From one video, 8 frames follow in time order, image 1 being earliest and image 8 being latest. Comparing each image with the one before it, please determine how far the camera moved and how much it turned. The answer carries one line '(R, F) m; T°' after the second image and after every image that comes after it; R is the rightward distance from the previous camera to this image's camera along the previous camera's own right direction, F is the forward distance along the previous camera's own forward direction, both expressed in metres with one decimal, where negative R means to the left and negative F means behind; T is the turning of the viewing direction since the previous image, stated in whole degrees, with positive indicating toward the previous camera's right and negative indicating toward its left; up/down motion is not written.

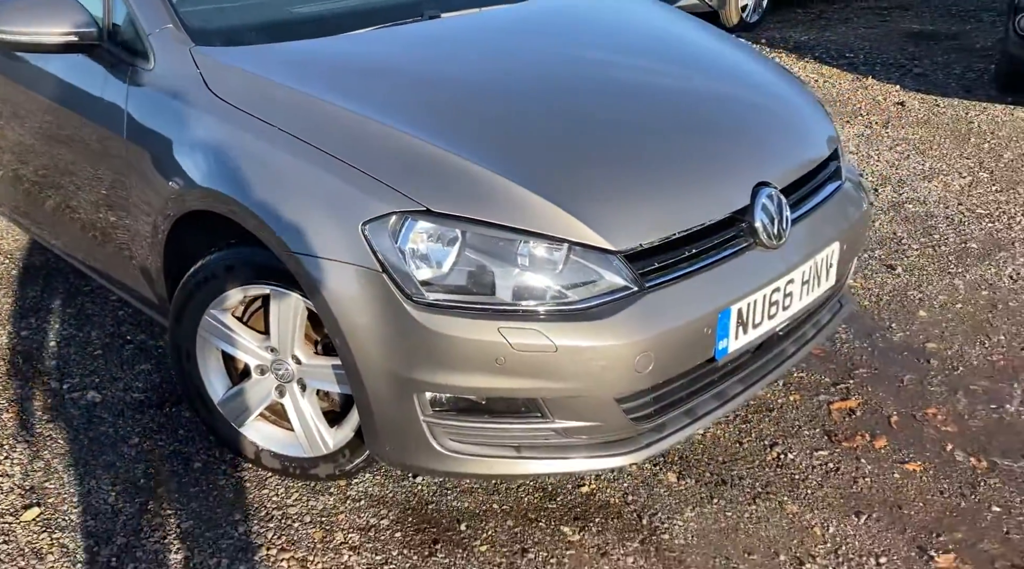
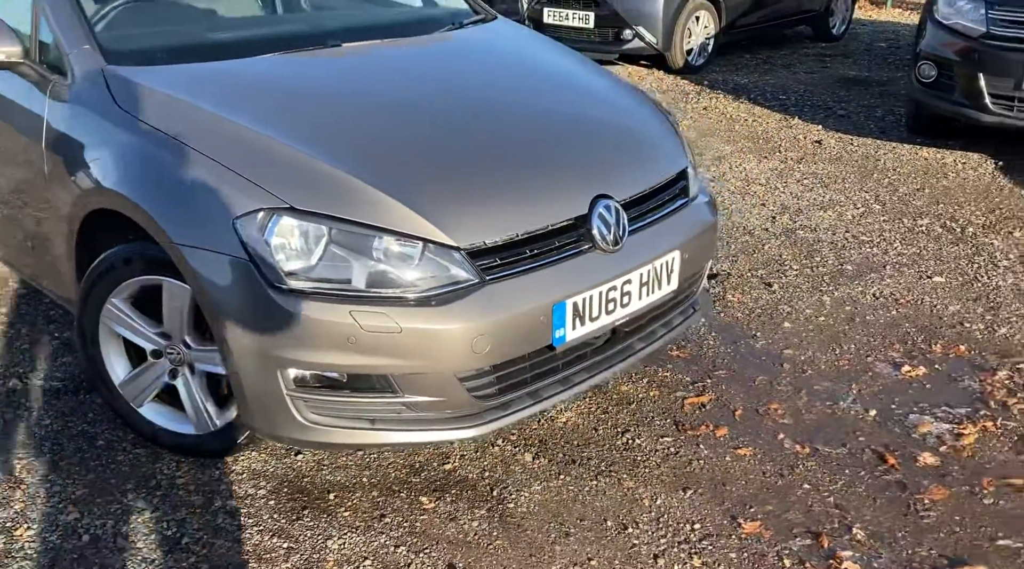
(+0.3, -0.3) m; +1°
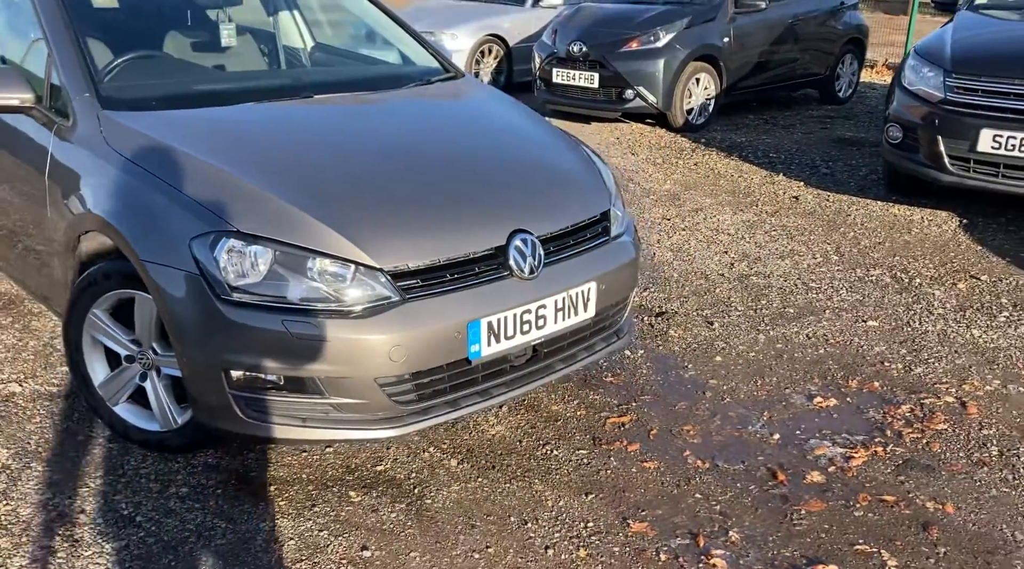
(+0.3, -0.3) m; -2°
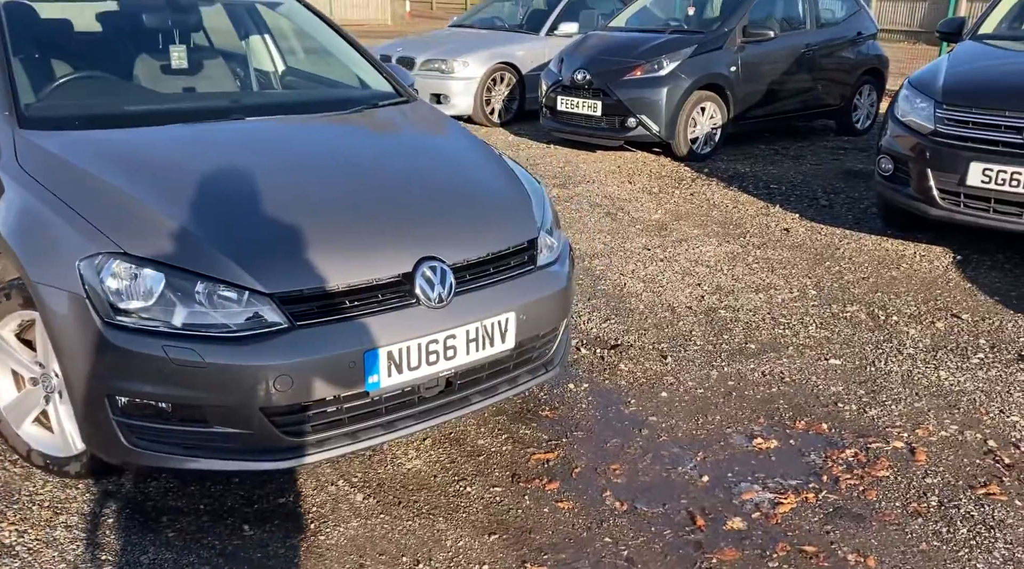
(+0.4, +0.1) m; -2°
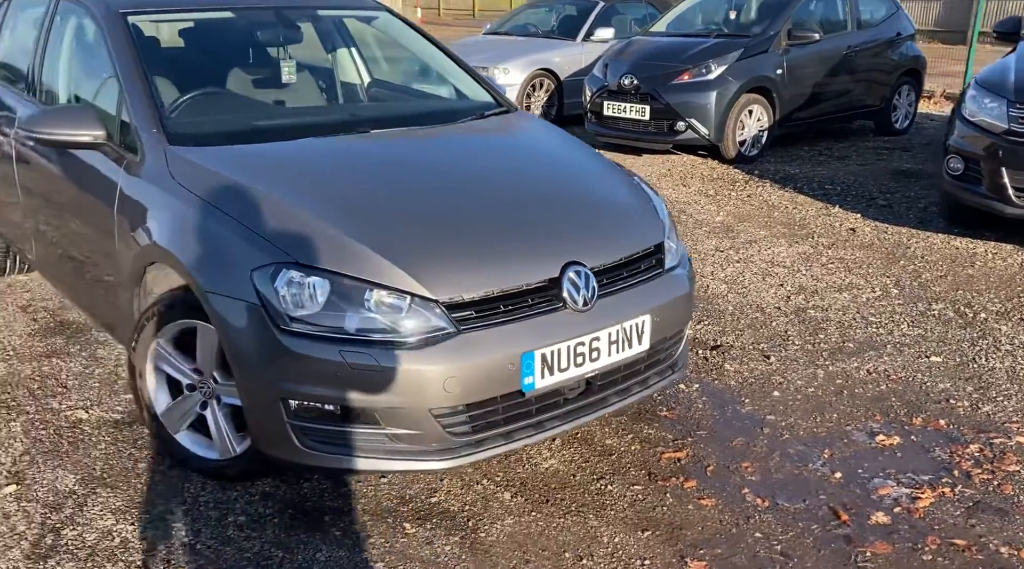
(-0.4, -0.1) m; -1°
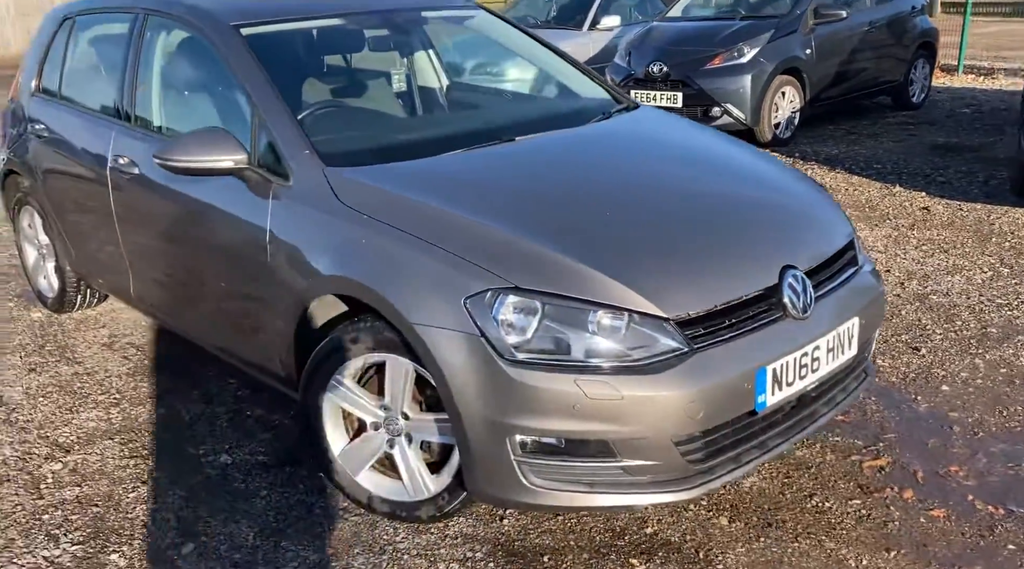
(-0.7, +0.2) m; +2°
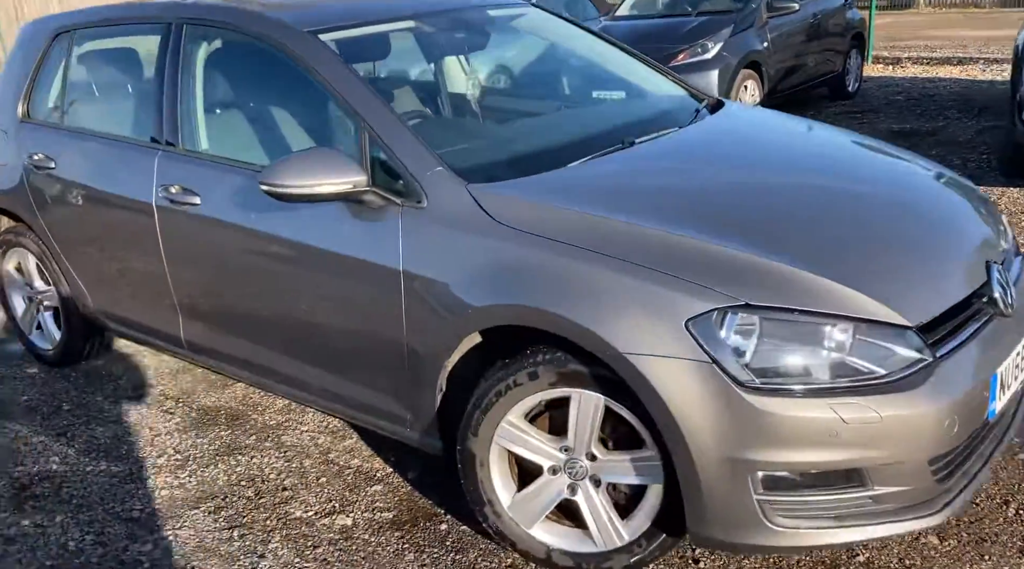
(-0.7, +0.3) m; +6°
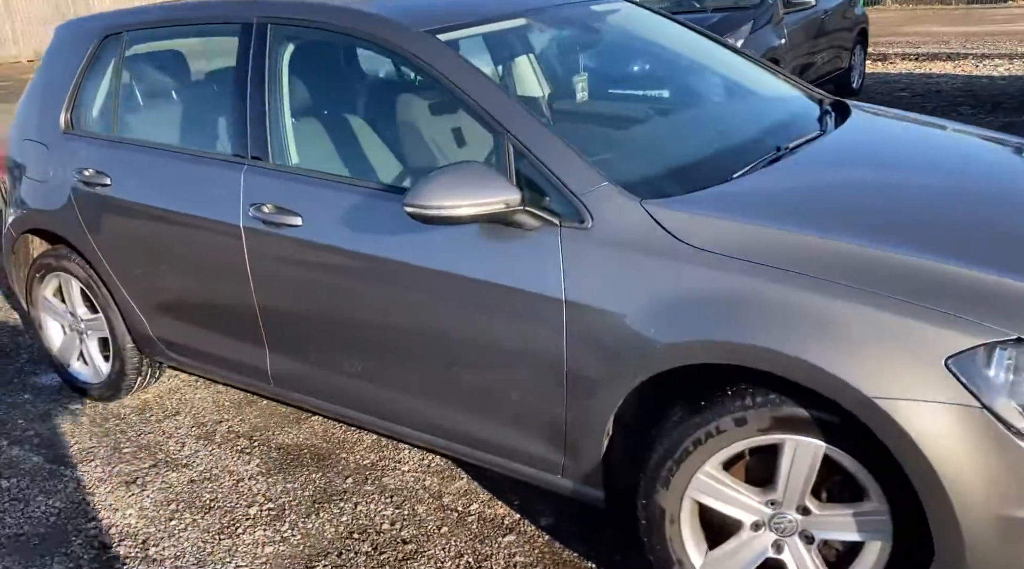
(-0.5, +0.3) m; +2°
